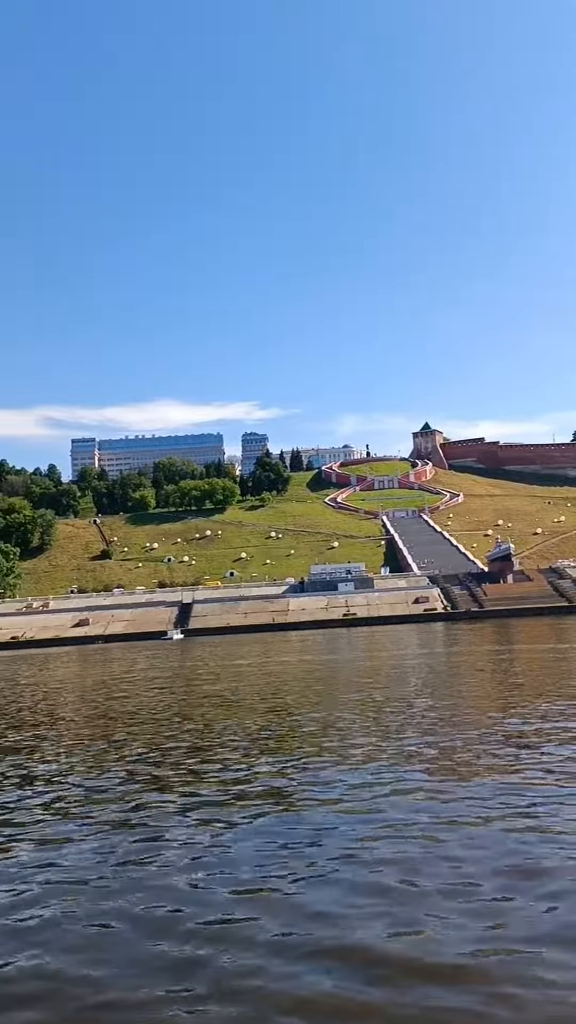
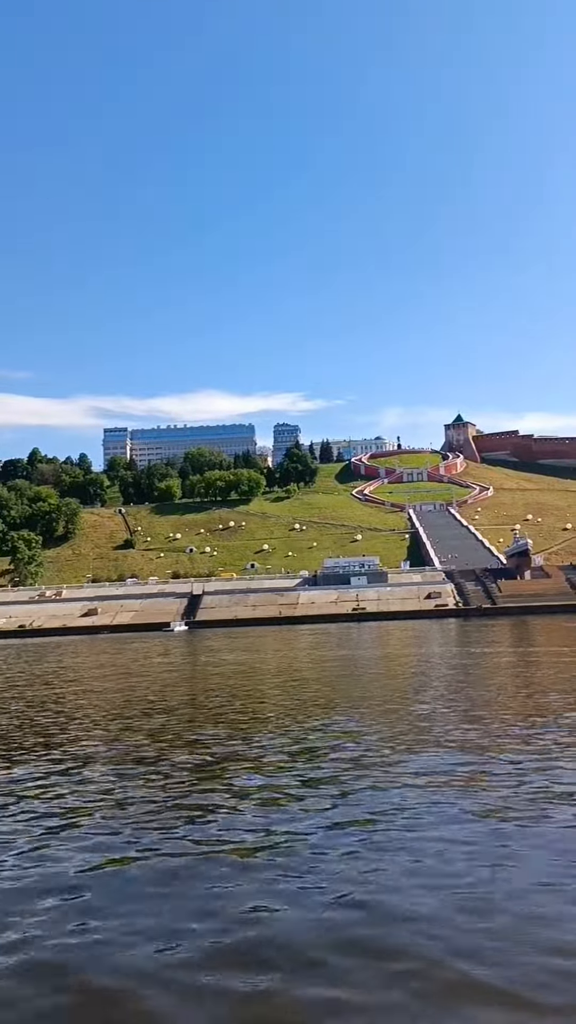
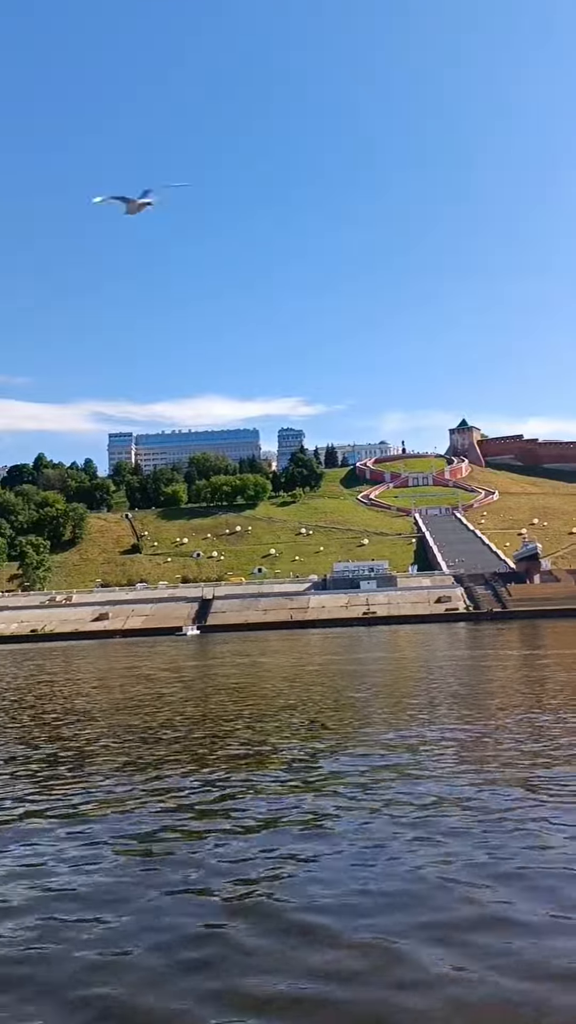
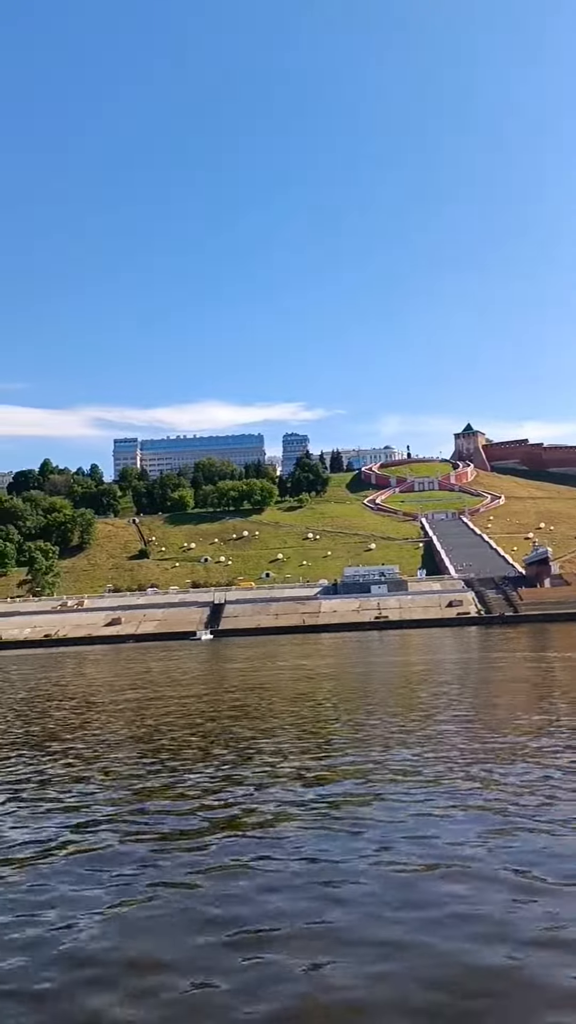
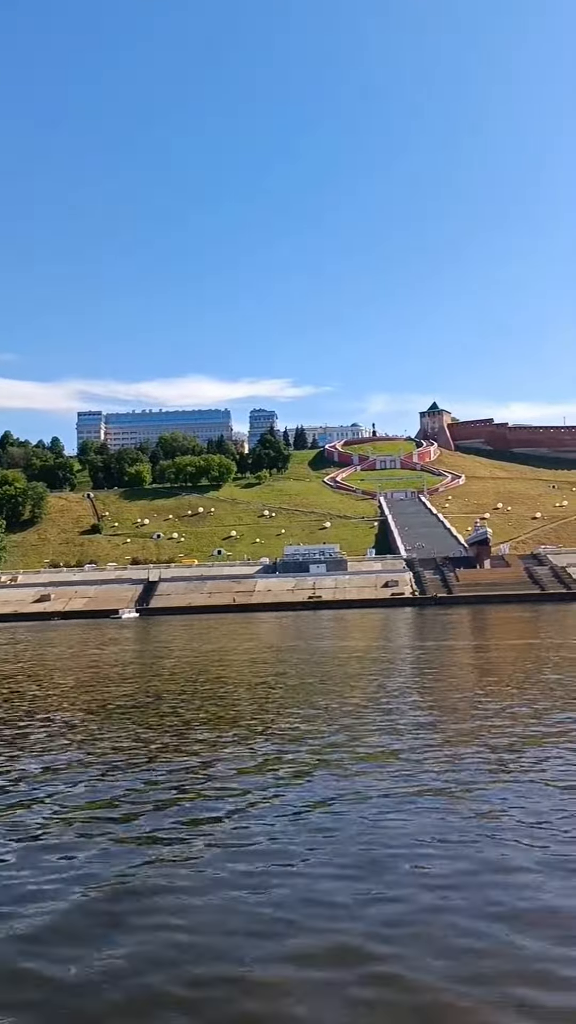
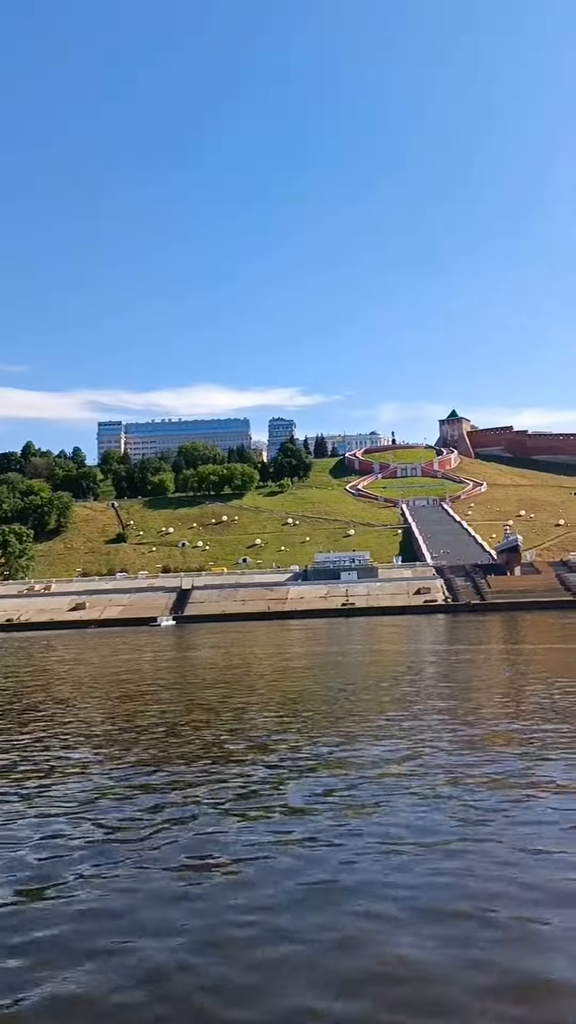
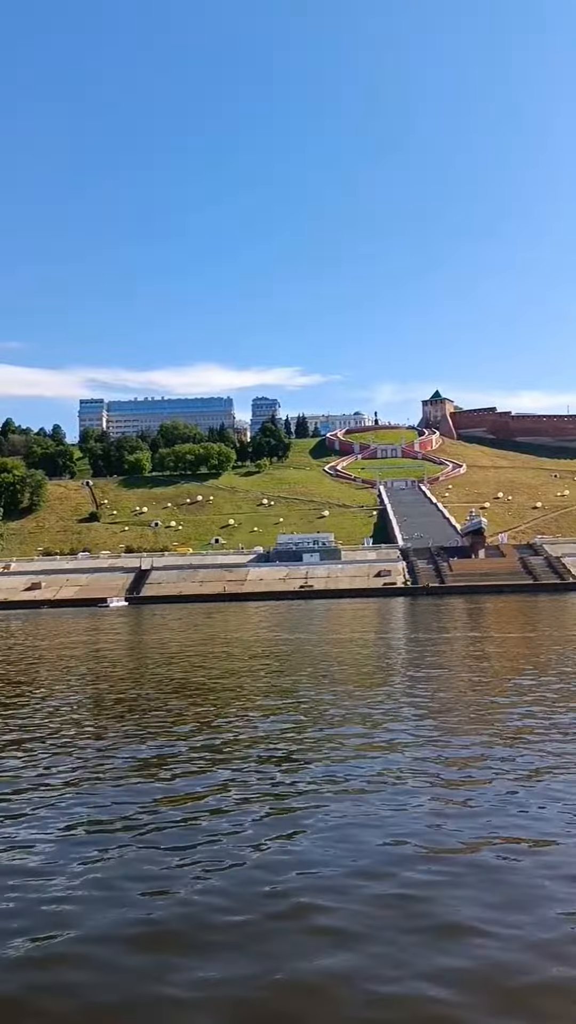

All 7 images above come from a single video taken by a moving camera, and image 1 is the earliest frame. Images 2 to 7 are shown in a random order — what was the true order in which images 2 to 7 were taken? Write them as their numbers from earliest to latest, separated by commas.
4, 3, 2, 6, 5, 7
